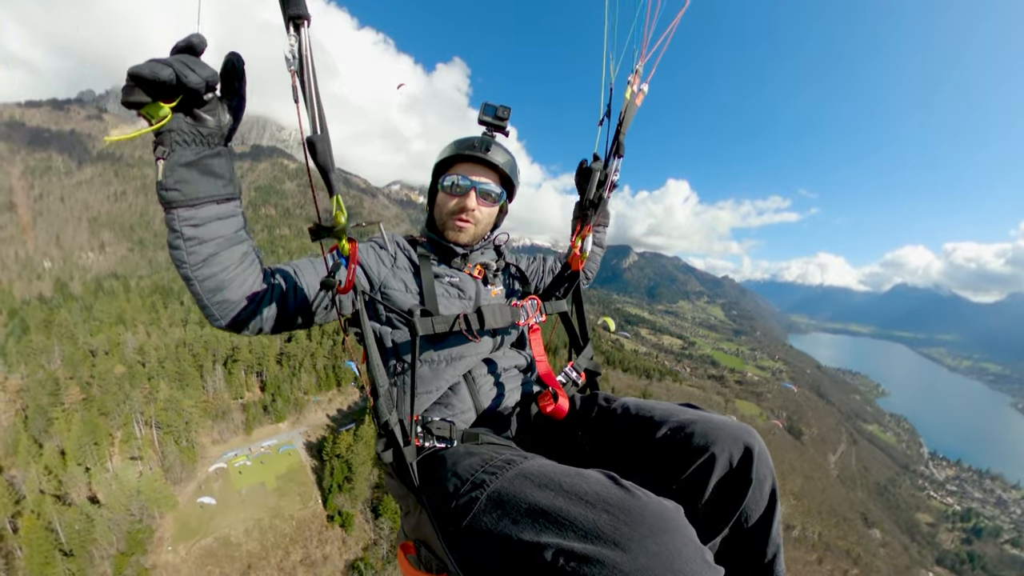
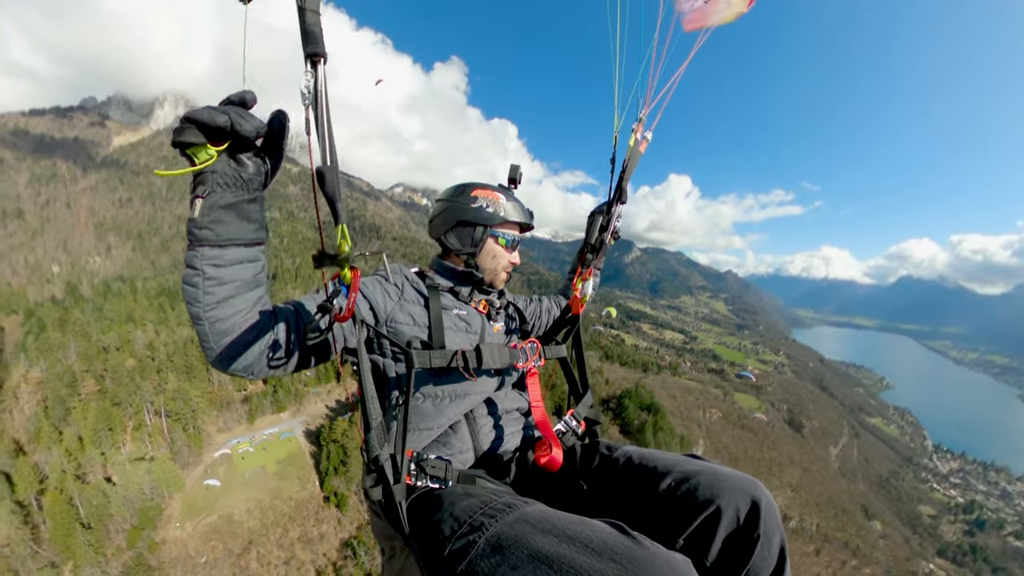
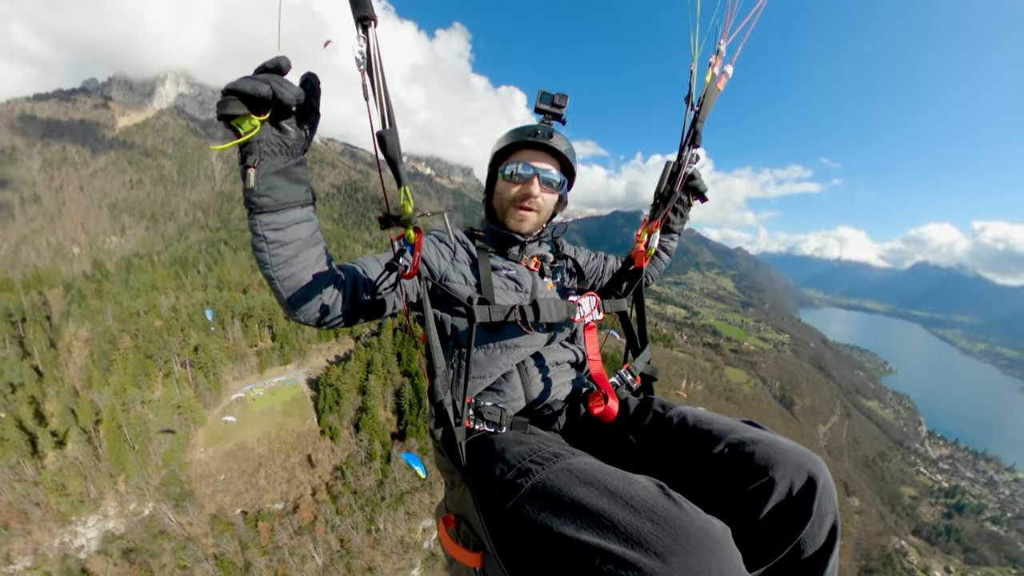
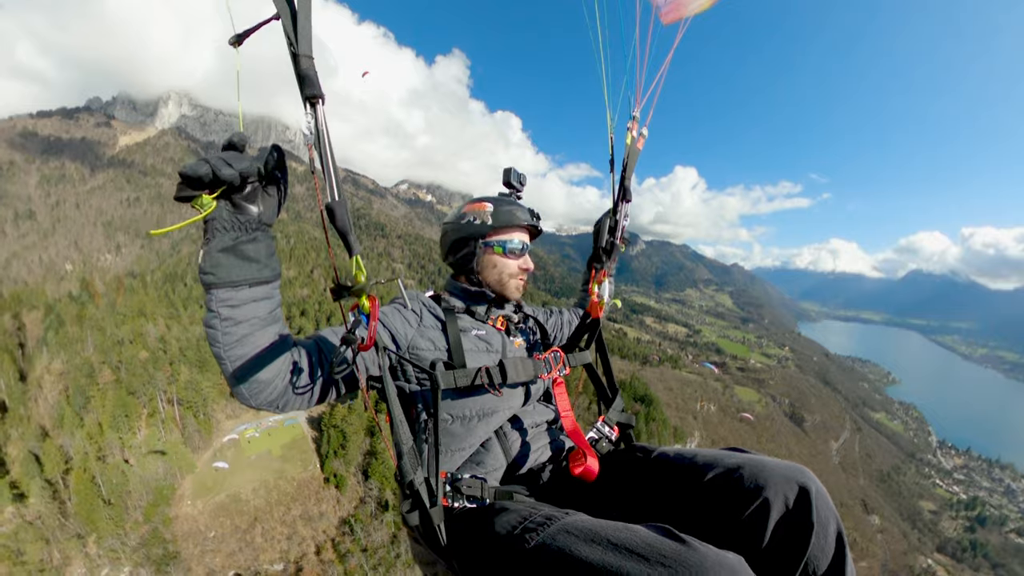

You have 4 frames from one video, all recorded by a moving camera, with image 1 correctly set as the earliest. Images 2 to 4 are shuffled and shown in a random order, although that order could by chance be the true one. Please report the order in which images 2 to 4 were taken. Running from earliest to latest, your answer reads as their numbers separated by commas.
2, 4, 3
